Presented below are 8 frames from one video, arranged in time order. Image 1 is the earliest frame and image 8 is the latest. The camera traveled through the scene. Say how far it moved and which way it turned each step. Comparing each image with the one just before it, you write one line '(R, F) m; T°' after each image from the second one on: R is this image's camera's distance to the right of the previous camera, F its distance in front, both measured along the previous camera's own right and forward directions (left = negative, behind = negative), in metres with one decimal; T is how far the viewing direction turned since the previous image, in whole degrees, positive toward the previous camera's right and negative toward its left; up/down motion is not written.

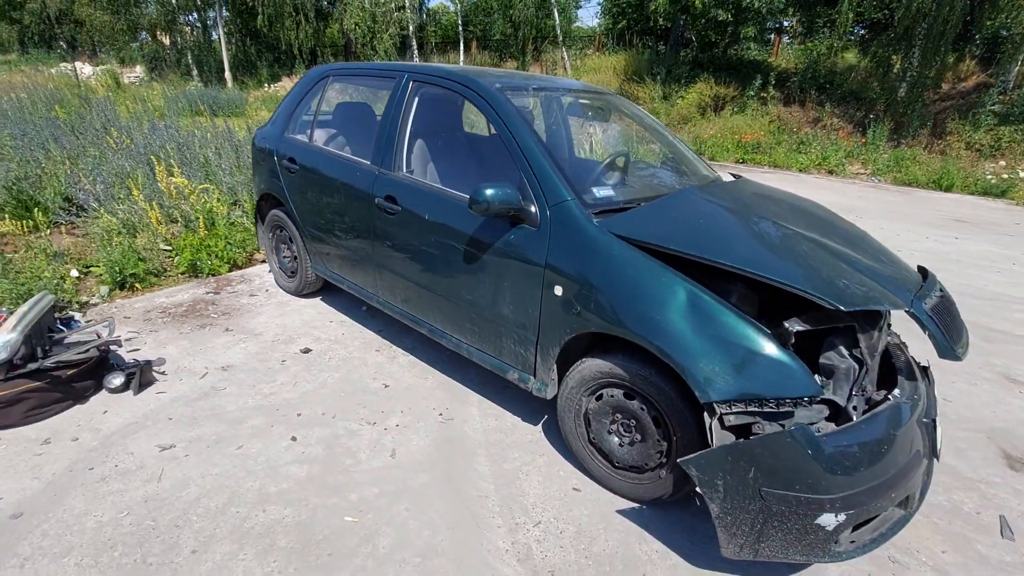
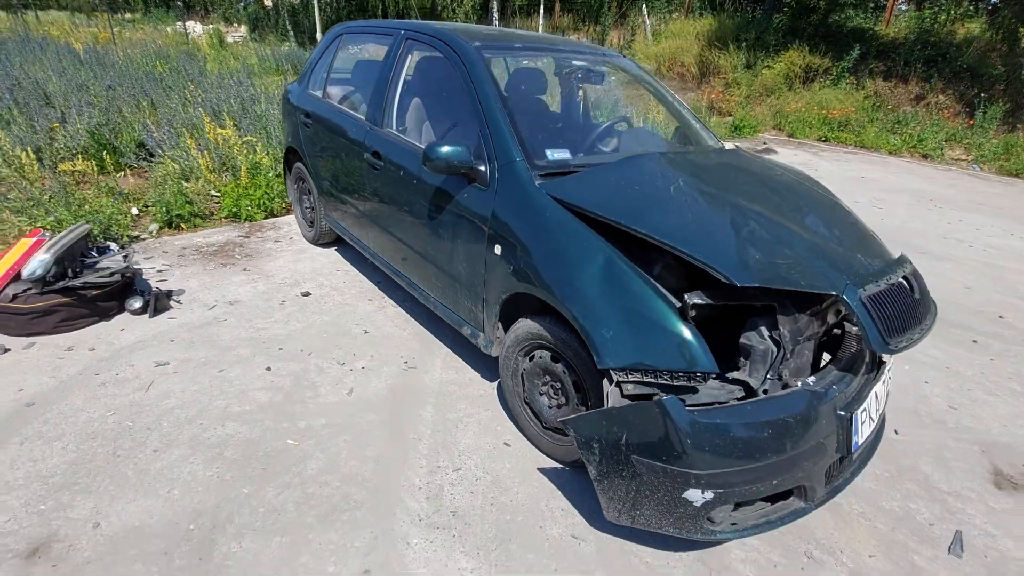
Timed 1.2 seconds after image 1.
(+0.7, 0.0) m; -8°
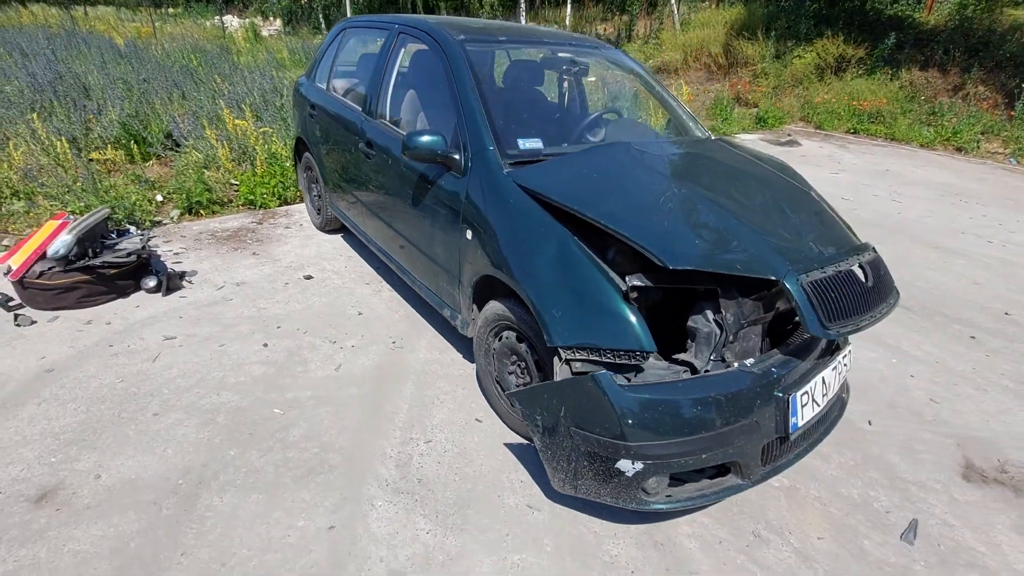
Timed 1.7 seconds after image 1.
(+0.3, -0.1) m; -3°
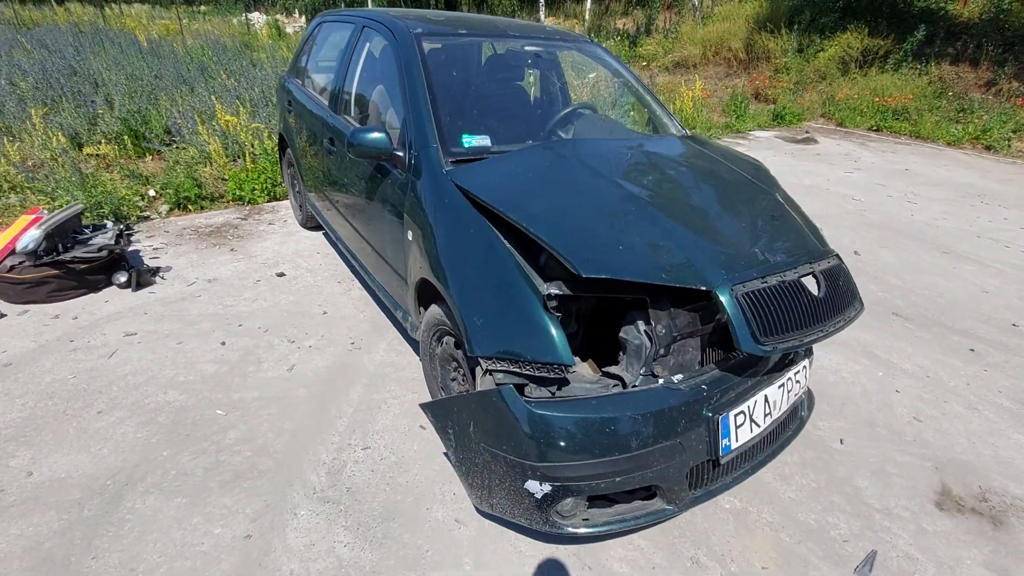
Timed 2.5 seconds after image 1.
(+0.4, +0.1) m; -3°
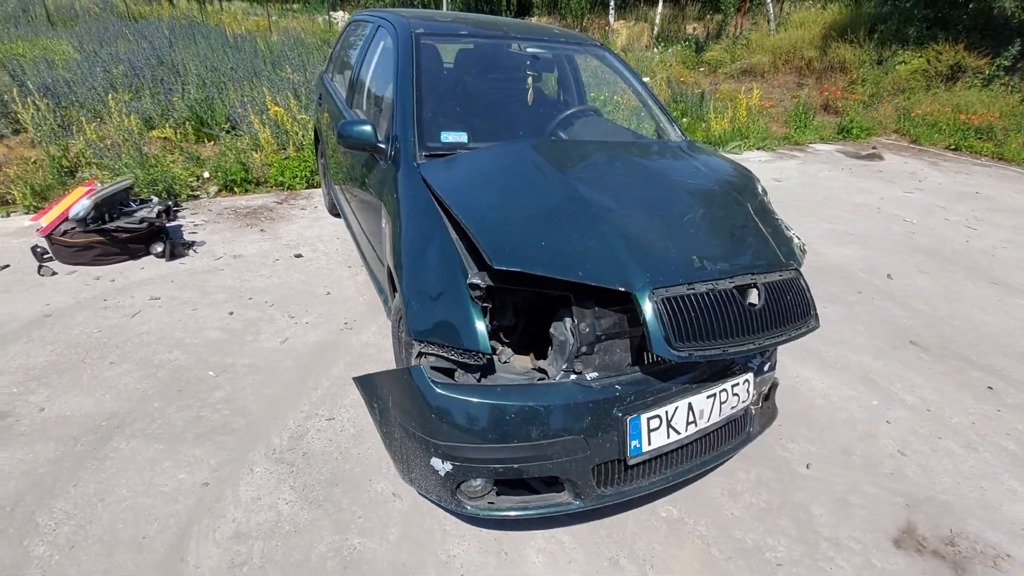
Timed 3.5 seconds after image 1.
(+0.5, -0.1) m; -6°
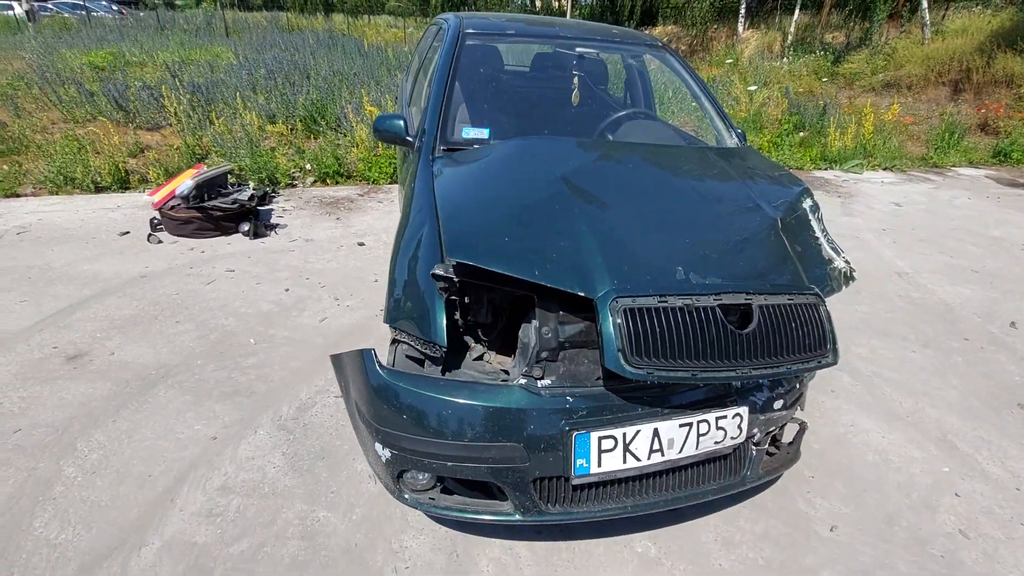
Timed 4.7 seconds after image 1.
(+0.5, +0.1) m; -12°
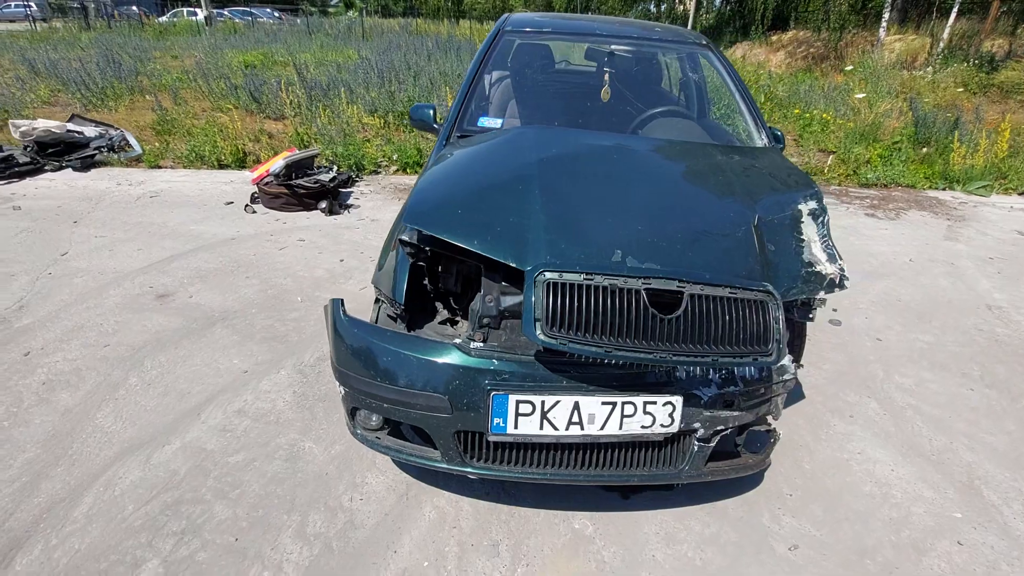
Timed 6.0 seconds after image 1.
(+0.6, -0.1) m; -11°
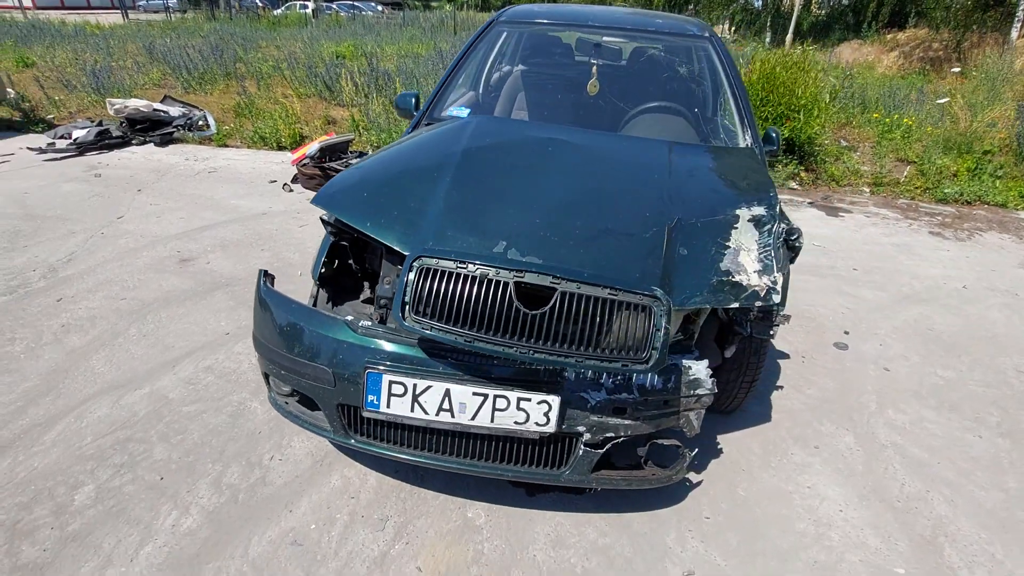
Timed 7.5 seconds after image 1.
(+0.7, 0.0) m; -9°
